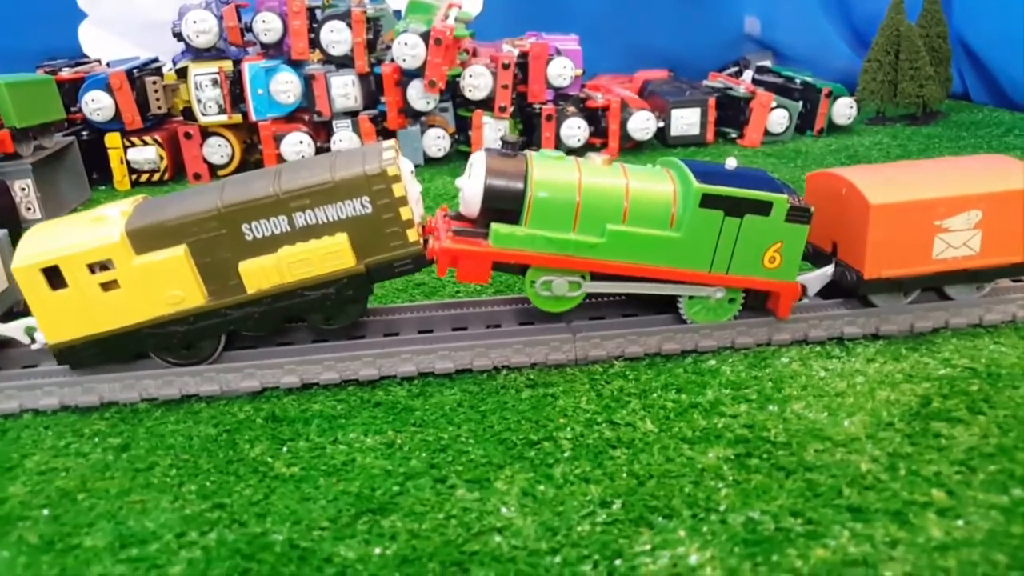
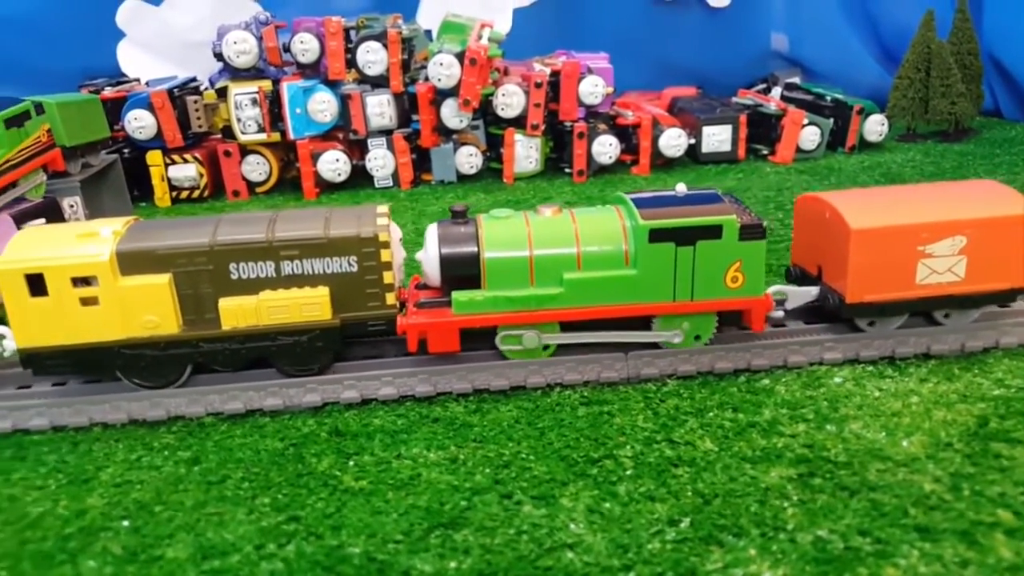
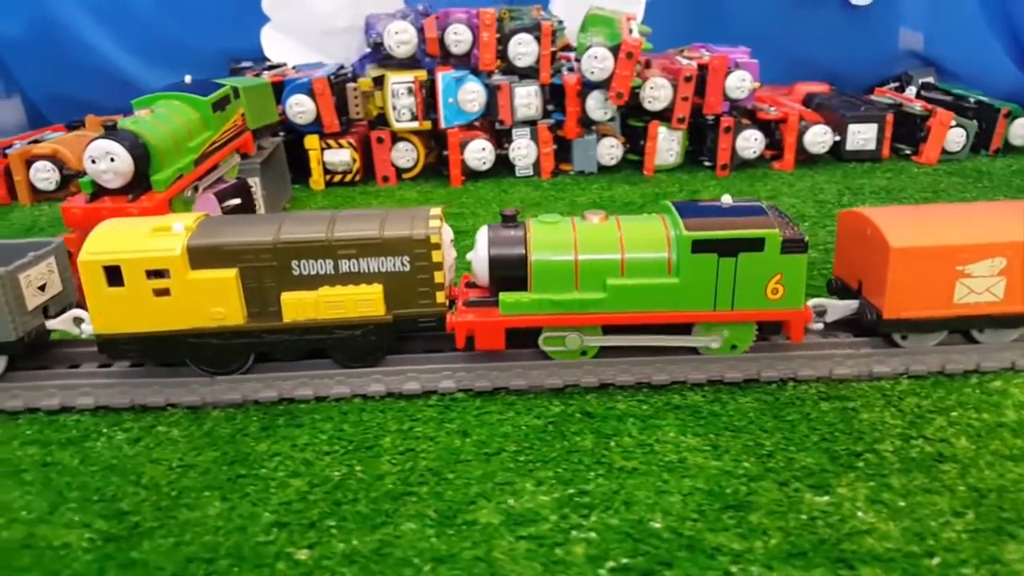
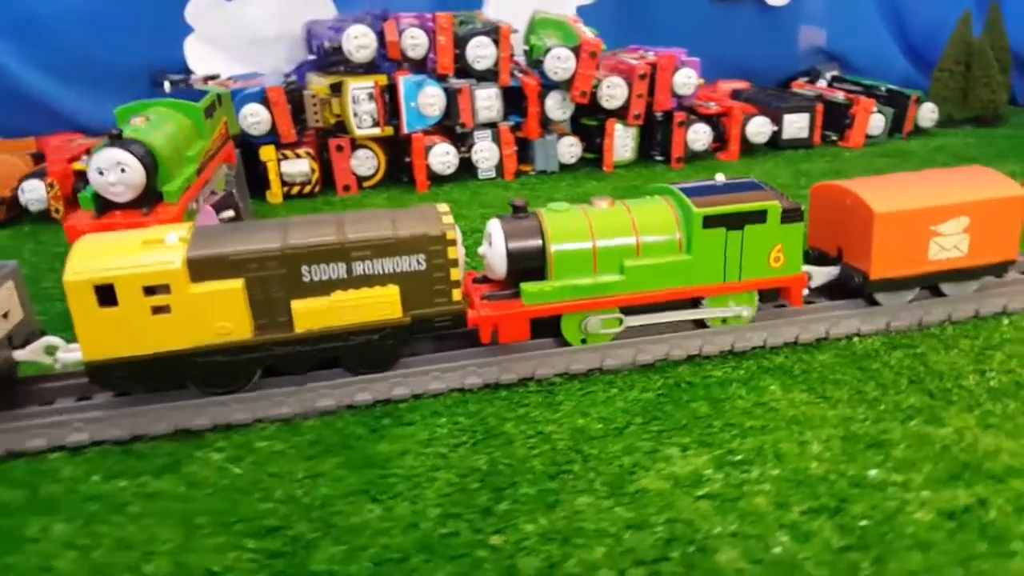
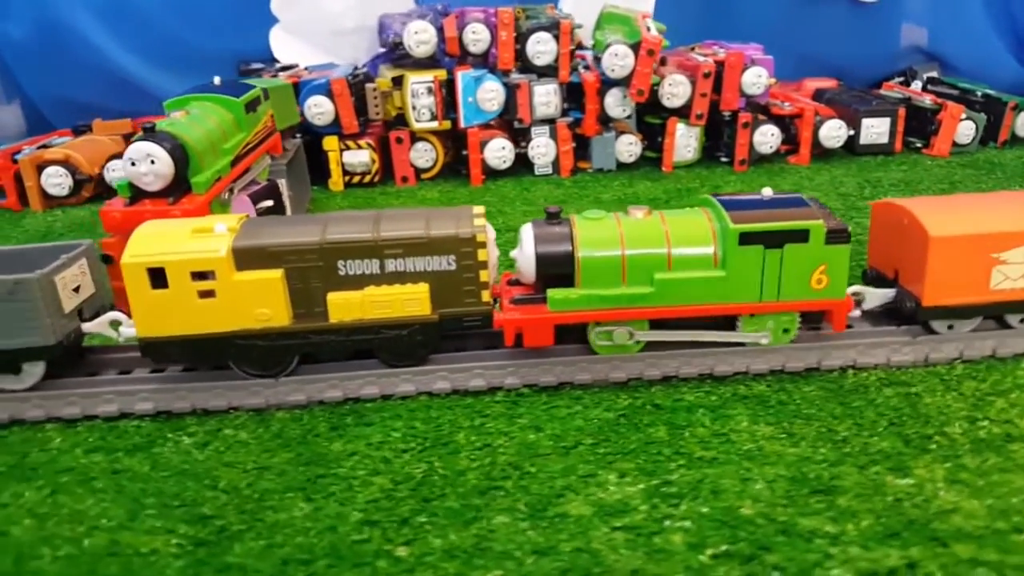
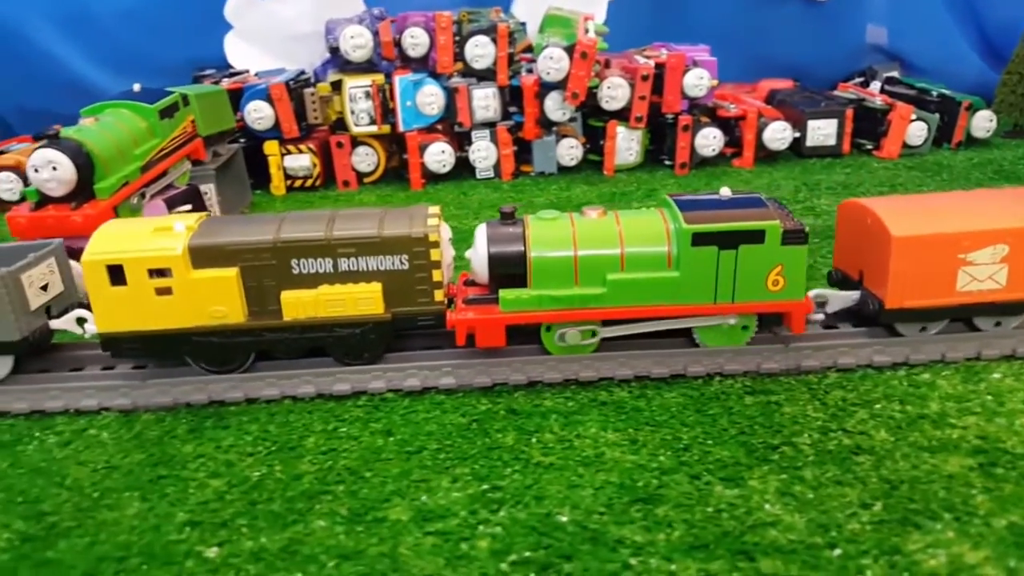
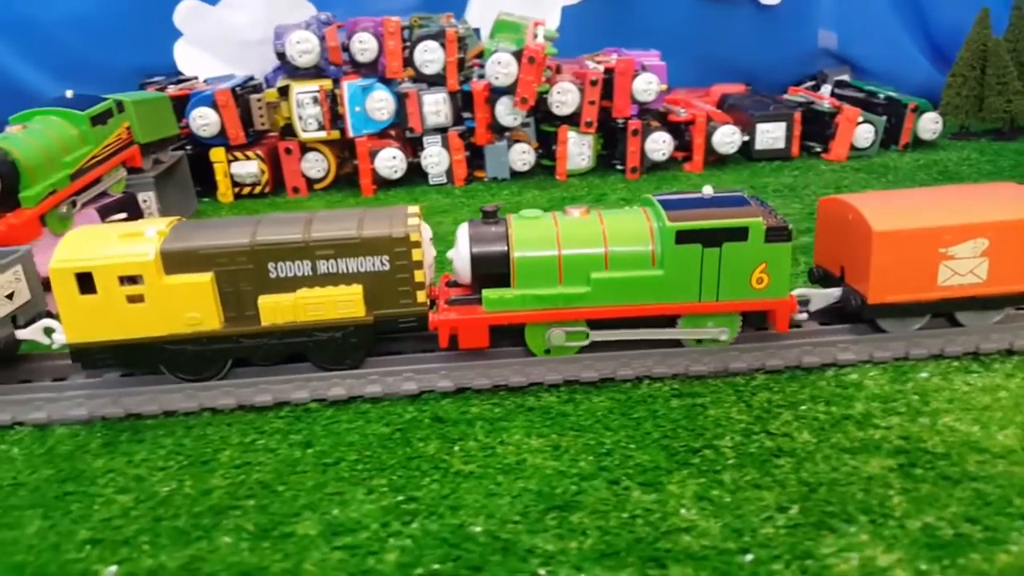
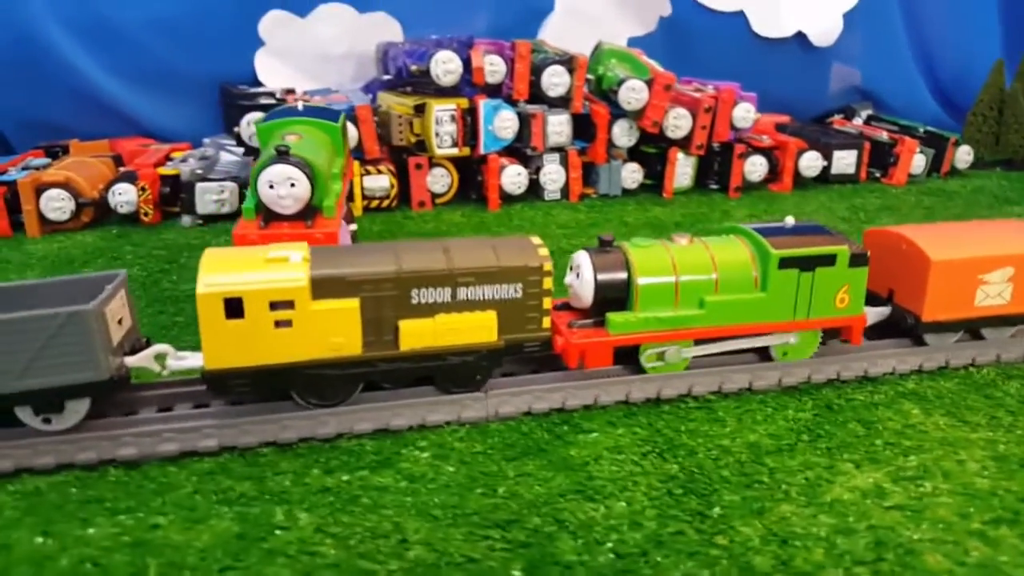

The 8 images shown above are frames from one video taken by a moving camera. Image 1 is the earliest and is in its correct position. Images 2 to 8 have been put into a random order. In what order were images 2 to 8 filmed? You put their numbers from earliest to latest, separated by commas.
2, 7, 6, 3, 5, 4, 8
